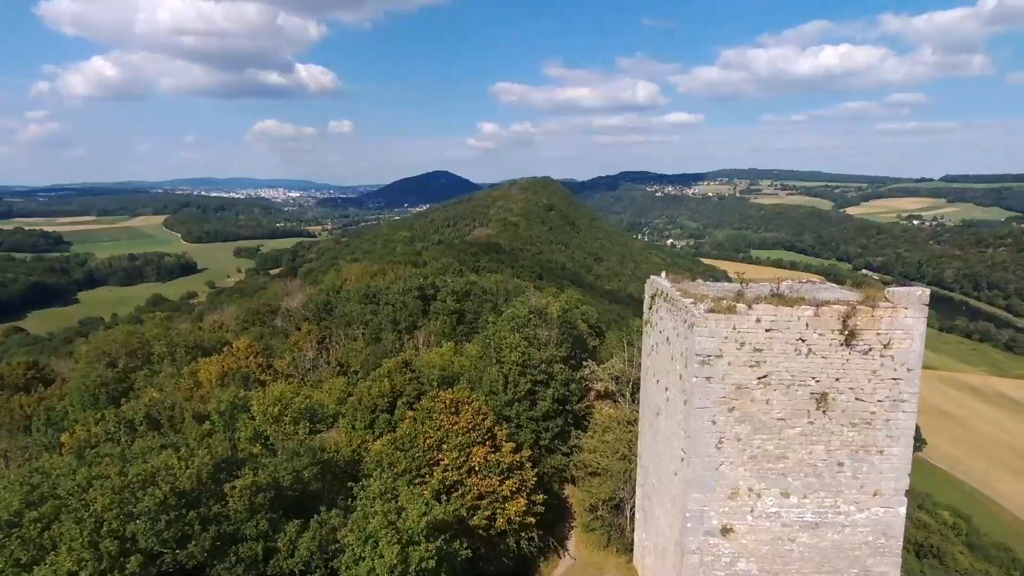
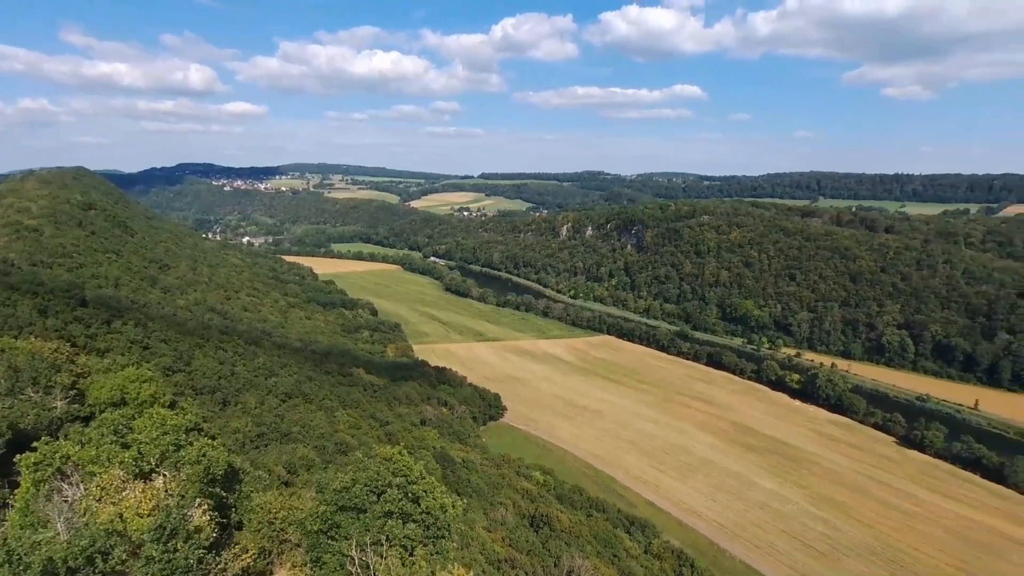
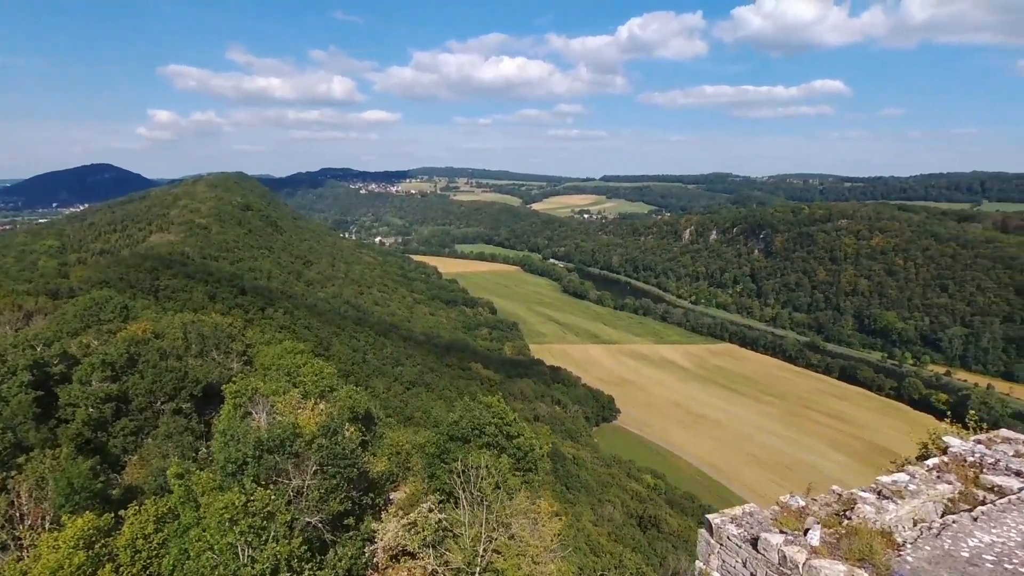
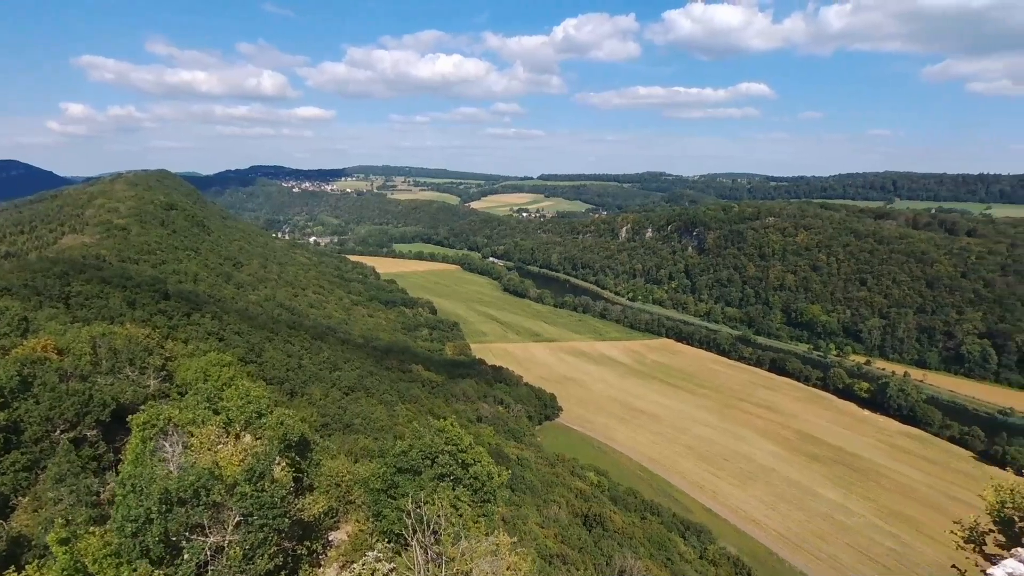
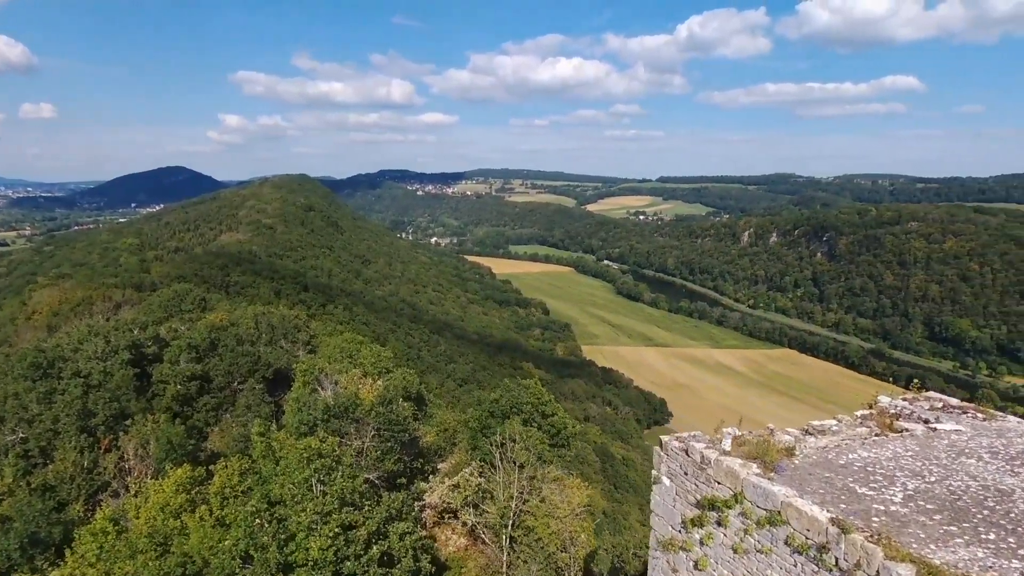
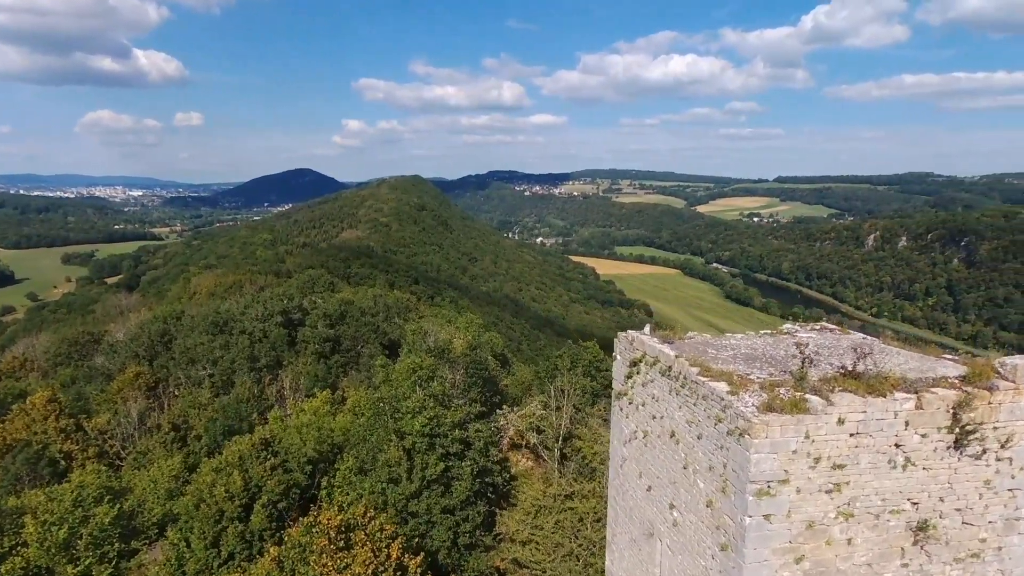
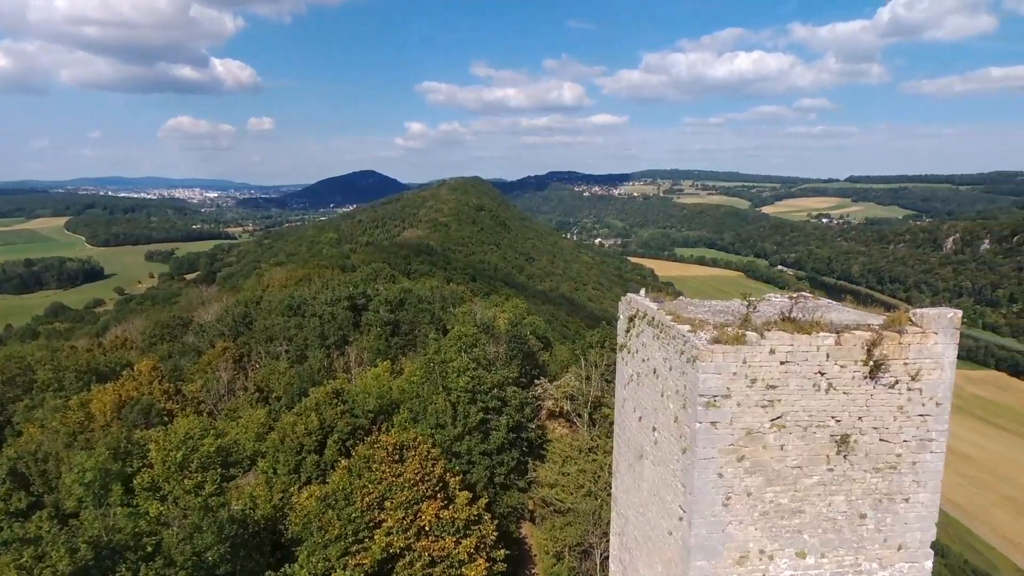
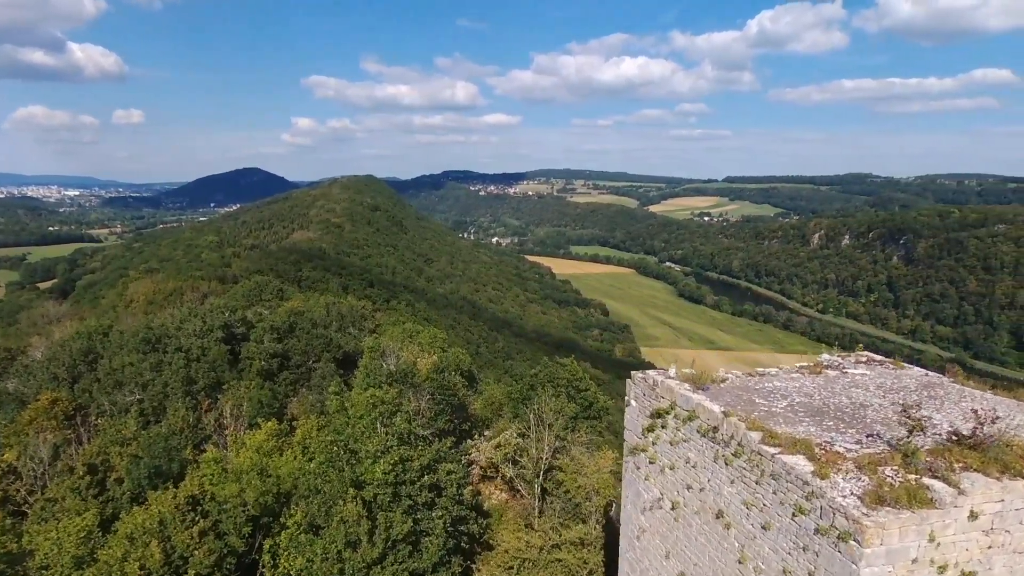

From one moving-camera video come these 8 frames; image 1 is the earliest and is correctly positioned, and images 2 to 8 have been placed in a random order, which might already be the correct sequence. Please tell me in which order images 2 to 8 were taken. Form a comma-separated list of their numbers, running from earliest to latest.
7, 6, 8, 5, 3, 4, 2
